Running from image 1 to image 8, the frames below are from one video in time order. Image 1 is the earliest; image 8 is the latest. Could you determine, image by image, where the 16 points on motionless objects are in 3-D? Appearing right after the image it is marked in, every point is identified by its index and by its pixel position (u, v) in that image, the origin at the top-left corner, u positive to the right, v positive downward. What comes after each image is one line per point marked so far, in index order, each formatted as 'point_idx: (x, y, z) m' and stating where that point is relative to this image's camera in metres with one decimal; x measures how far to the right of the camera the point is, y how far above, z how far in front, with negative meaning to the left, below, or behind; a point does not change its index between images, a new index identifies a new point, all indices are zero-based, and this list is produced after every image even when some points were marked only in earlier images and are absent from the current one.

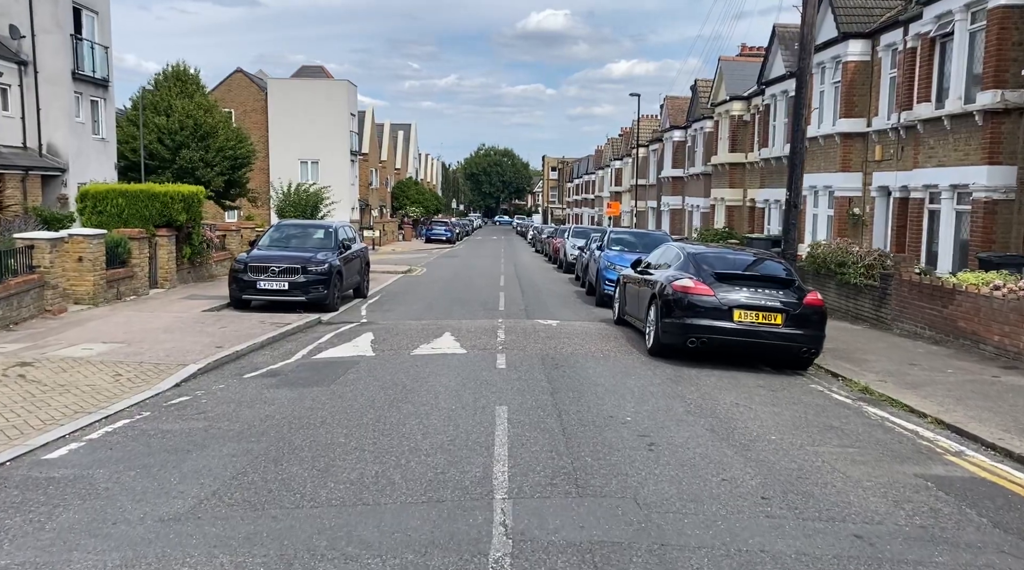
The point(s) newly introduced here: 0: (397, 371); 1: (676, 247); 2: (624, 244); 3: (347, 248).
0: (-1.3, -0.9, +9.5) m
1: (+2.3, +0.5, +12.4) m
2: (+2.4, +0.8, +18.6) m
3: (-3.4, +0.8, +17.9) m
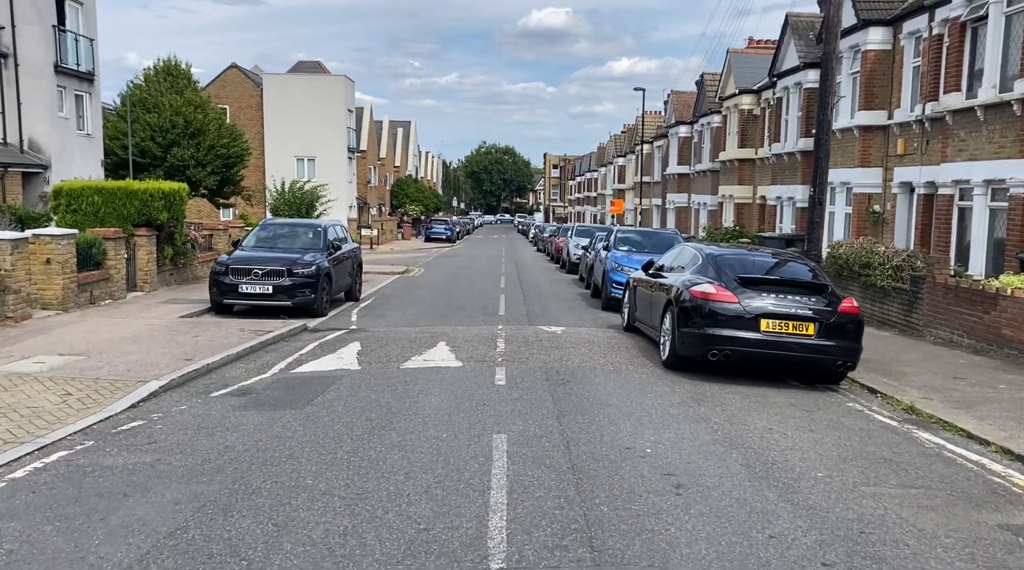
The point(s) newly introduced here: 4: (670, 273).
0: (-1.3, -1.0, +8.4) m
1: (+2.3, +0.5, +11.3) m
2: (+2.4, +0.8, +17.5) m
3: (-3.4, +0.7, +16.8) m
4: (+2.0, +0.1, +11.2) m
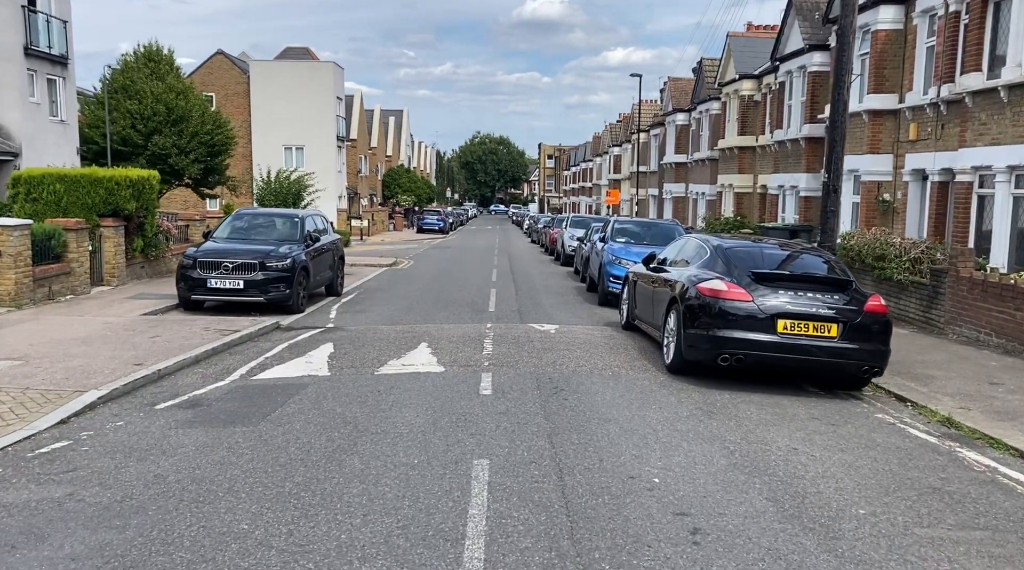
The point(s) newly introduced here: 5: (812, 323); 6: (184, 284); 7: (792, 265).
0: (-1.4, -1.0, +7.4) m
1: (+2.2, +0.5, +10.3) m
2: (+2.2, +0.9, +16.5) m
3: (-3.5, +0.8, +15.8) m
4: (+1.9, +0.2, +10.2) m
5: (+2.8, -0.4, +8.1) m
6: (-5.1, 0.0, +13.6) m
7: (+2.9, +0.2, +9.0) m
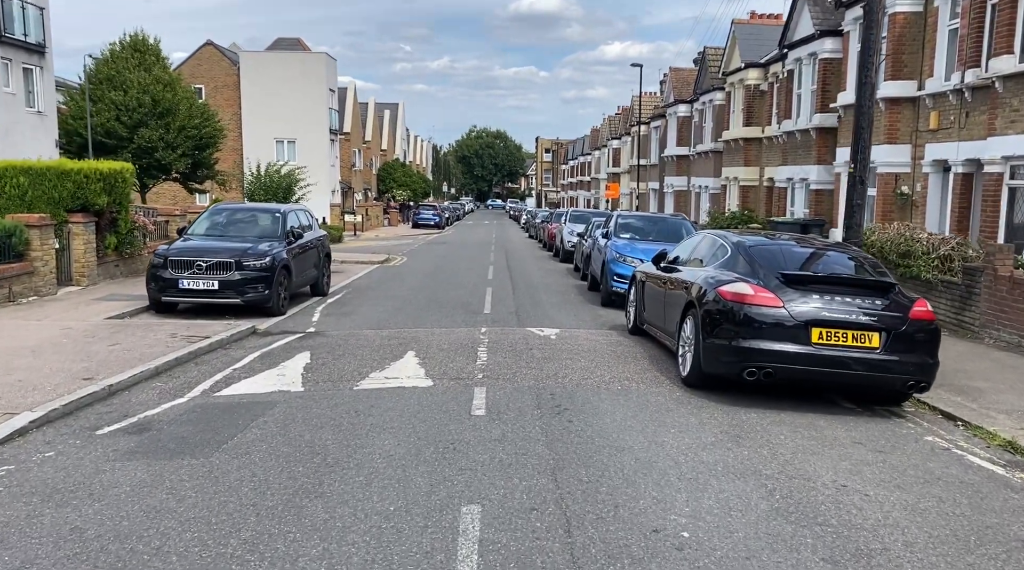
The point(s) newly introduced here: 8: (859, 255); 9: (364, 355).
0: (-1.4, -1.0, +6.4) m
1: (+2.1, +0.5, +9.3) m
2: (+2.1, +1.0, +15.5) m
3: (-3.6, +0.8, +14.8) m
4: (+1.8, +0.2, +9.3) m
5: (+2.8, -0.4, +7.1) m
6: (-5.1, 0.0, +12.6) m
7: (+2.9, +0.2, +8.1) m
8: (+3.4, +0.3, +8.6) m
9: (-1.6, -0.7, +9.2) m
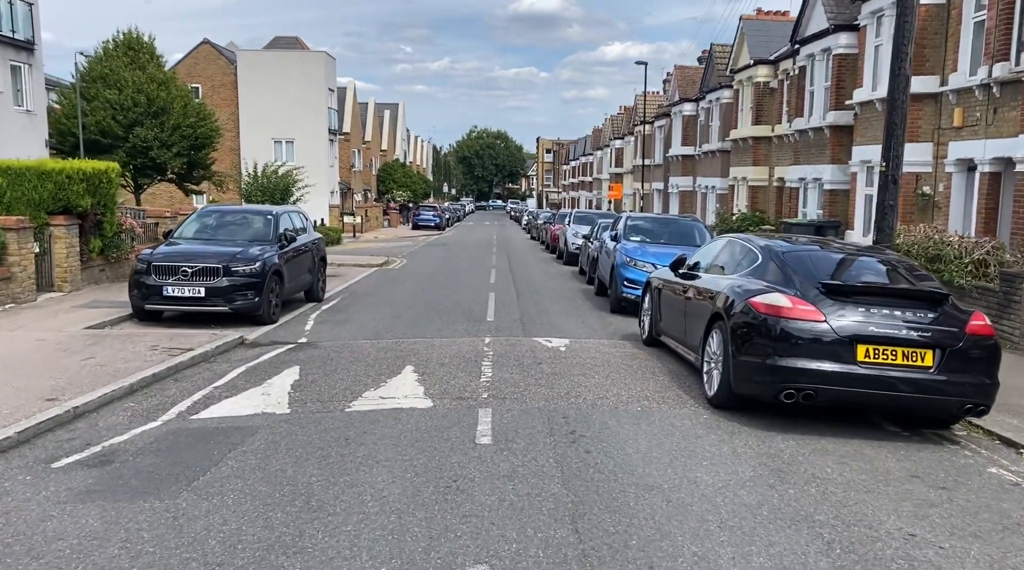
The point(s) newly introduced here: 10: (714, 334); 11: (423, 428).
0: (-1.3, -1.1, +5.7) m
1: (+2.2, +0.4, +8.6) m
2: (+2.2, +0.9, +14.8) m
3: (-3.5, +0.7, +14.0) m
4: (+1.9, +0.1, +8.5) m
5: (+2.8, -0.5, +6.4) m
6: (-5.1, -0.1, +11.9) m
7: (+2.9, +0.1, +7.3) m
8: (+3.5, +0.2, +7.8) m
9: (-1.5, -0.8, +8.4) m
10: (+1.7, -0.4, +7.4) m
11: (-0.7, -1.1, +6.4) m
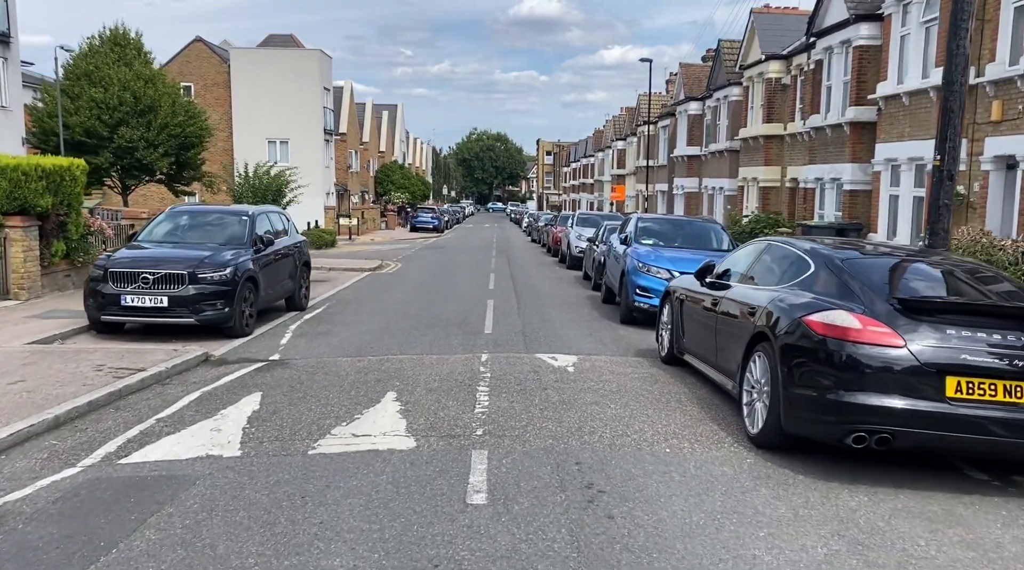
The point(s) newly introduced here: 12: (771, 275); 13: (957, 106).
0: (-1.3, -1.2, +4.4) m
1: (+2.2, +0.3, +7.3) m
2: (+2.2, +0.7, +13.5) m
3: (-3.5, +0.6, +12.8) m
4: (+1.9, 0.0, +7.2) m
5: (+2.8, -0.6, +5.1) m
6: (-5.1, -0.2, +10.6) m
7: (+2.9, 0.0, +6.0) m
8: (+3.5, +0.1, +6.5) m
9: (-1.5, -0.9, +7.2) m
10: (+1.7, -0.5, +6.2) m
11: (-0.7, -1.1, +5.2) m
12: (+2.1, +0.1, +7.0) m
13: (+4.3, +1.7, +8.5) m
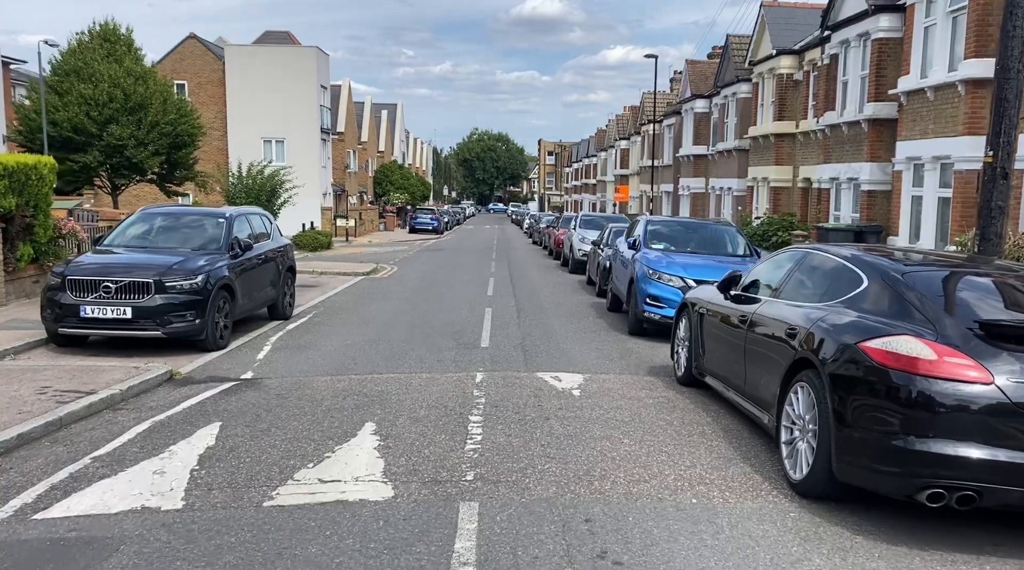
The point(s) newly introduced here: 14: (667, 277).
0: (-1.4, -1.3, +3.5) m
1: (+2.2, +0.2, +6.3) m
2: (+2.2, +0.6, +12.6) m
3: (-3.5, +0.5, +11.8) m
4: (+1.9, -0.1, +6.3) m
5: (+2.8, -0.7, +4.2) m
6: (-5.1, -0.3, +9.6) m
7: (+2.9, -0.1, +5.1) m
8: (+3.5, 0.0, +5.6) m
9: (-1.5, -1.0, +6.2) m
10: (+1.7, -0.6, +5.2) m
11: (-0.7, -1.2, +4.2) m
12: (+2.1, 0.0, +6.0) m
13: (+4.3, +1.6, +7.6) m
14: (+1.9, +0.1, +10.7) m
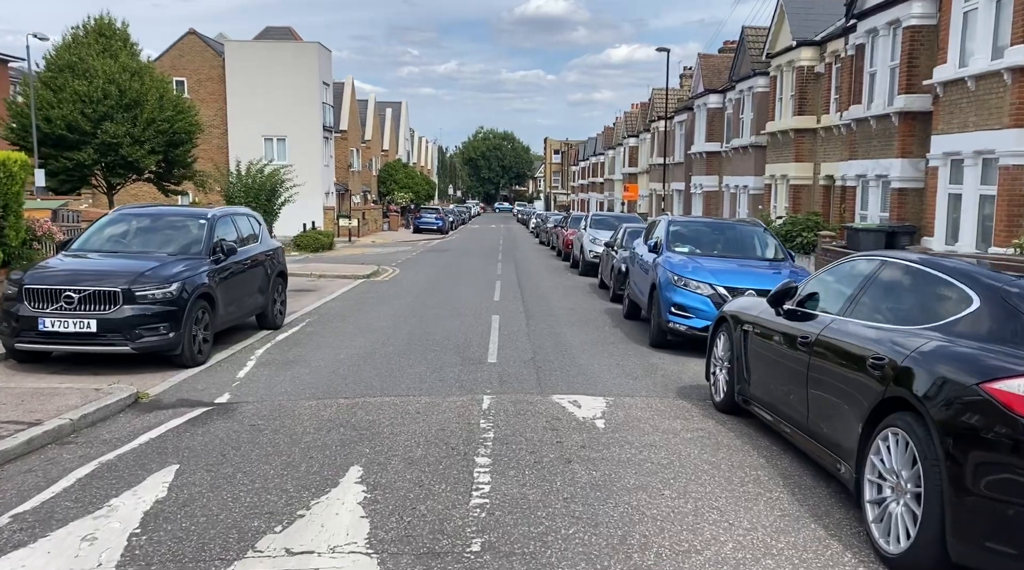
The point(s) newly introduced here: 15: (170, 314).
0: (-1.3, -1.4, +2.4) m
1: (+2.3, +0.1, +5.3) m
2: (+2.3, +0.6, +11.5) m
3: (-3.4, +0.4, +10.8) m
4: (+2.0, -0.2, +5.2) m
5: (+2.9, -0.8, +3.1) m
6: (-5.0, -0.4, +8.6) m
7: (+3.0, -0.2, +4.0) m
8: (+3.5, -0.1, +4.5) m
9: (-1.4, -1.1, +5.2) m
10: (+1.8, -0.7, +4.2) m
11: (-0.6, -1.3, +3.2) m
12: (+2.1, -0.1, +4.9) m
13: (+4.4, +1.5, +6.5) m
14: (+2.0, 0.0, +9.7) m
15: (-3.4, -0.3, +8.8) m
